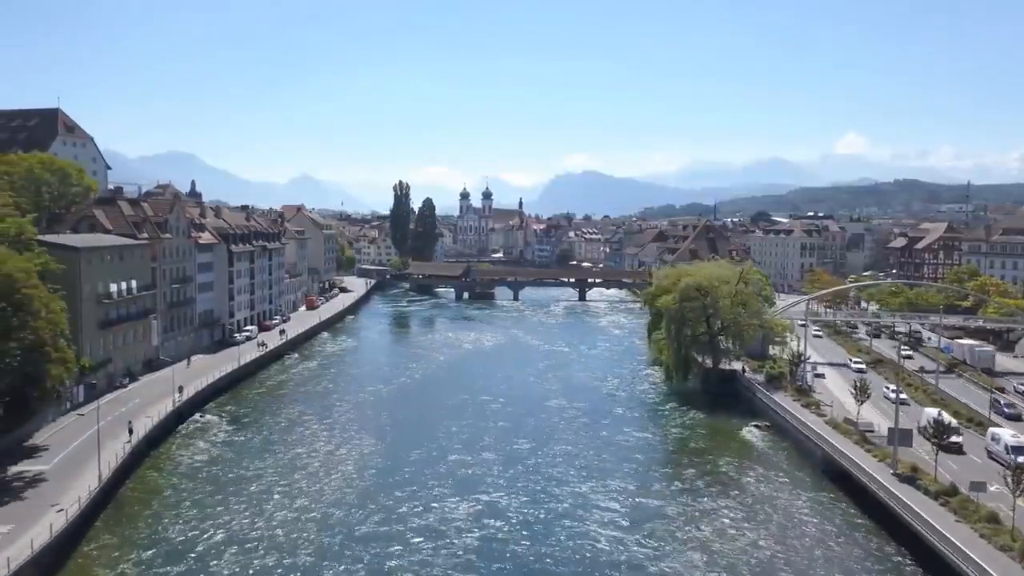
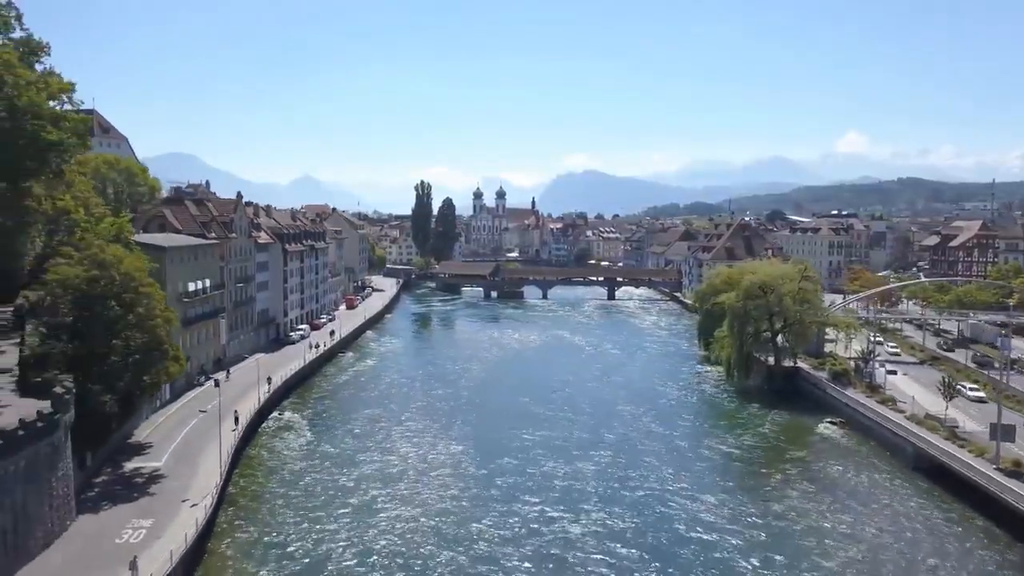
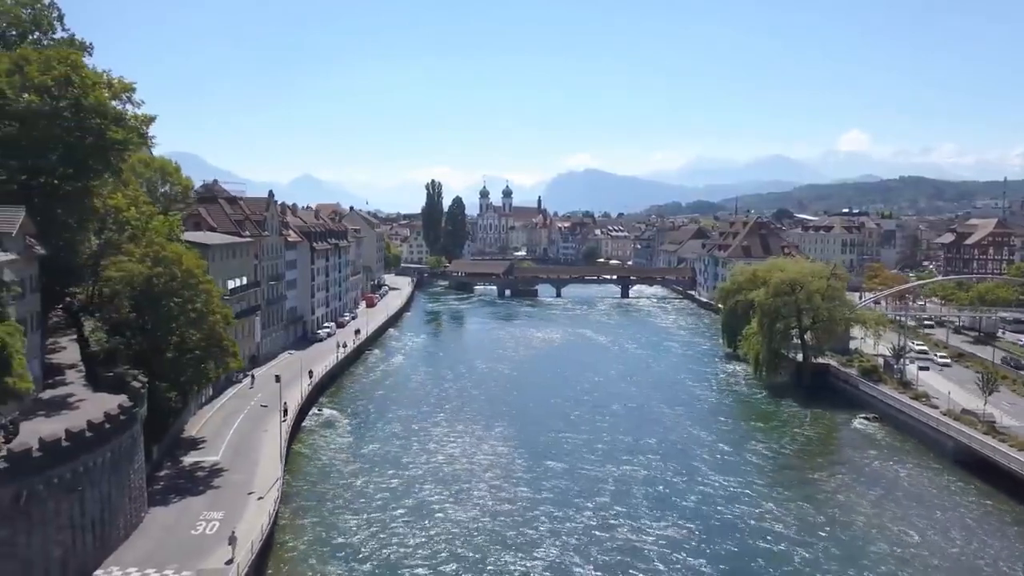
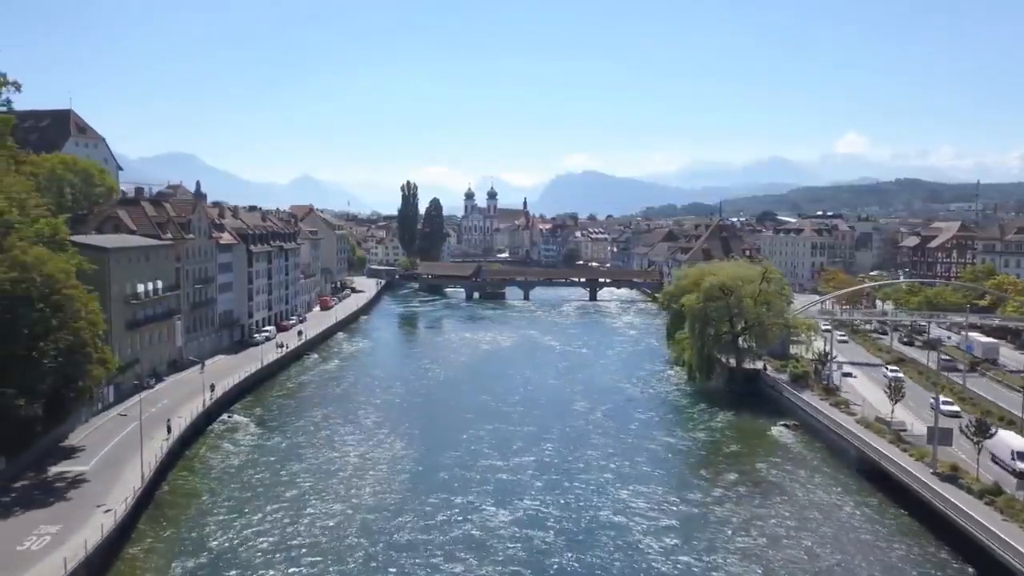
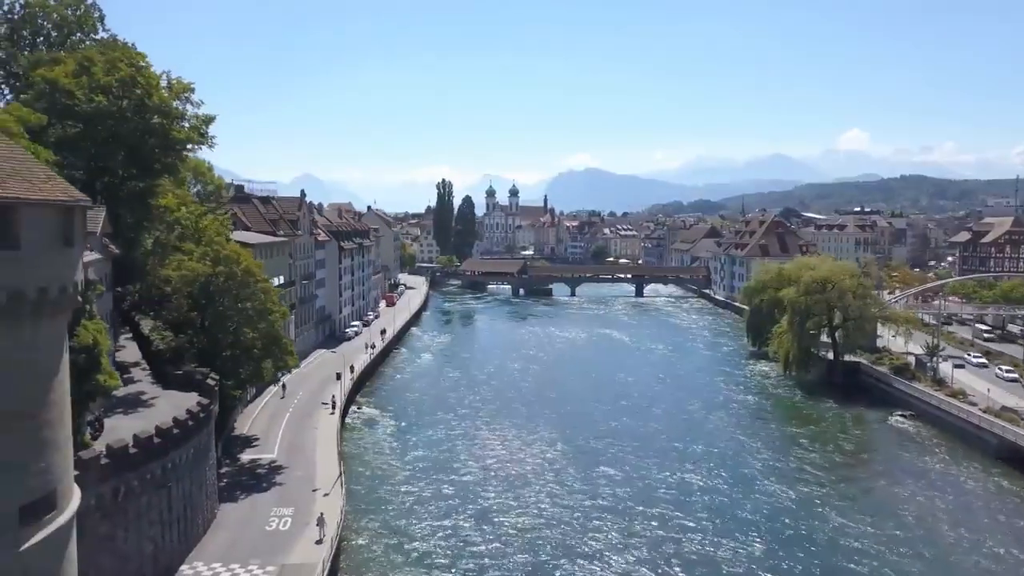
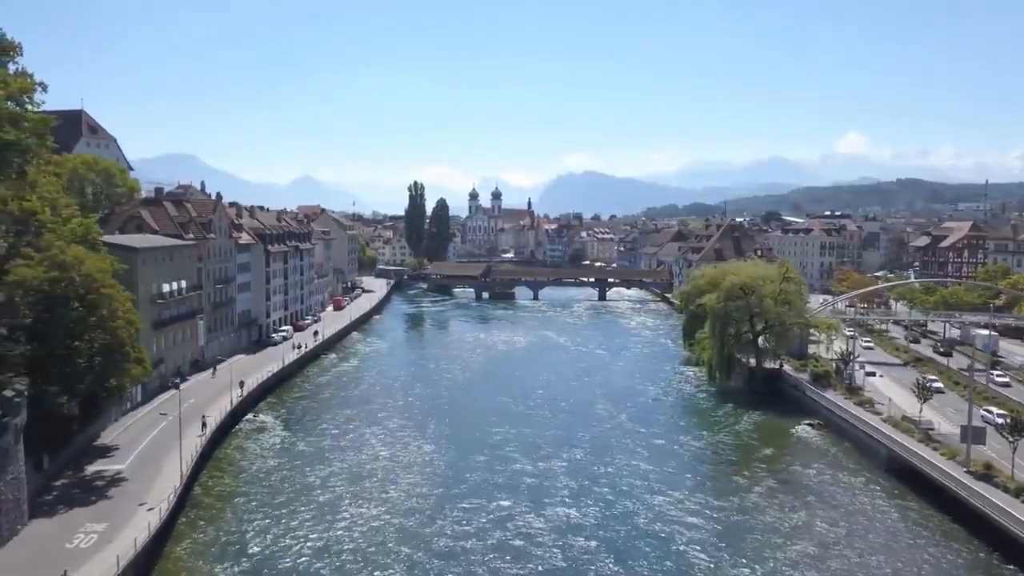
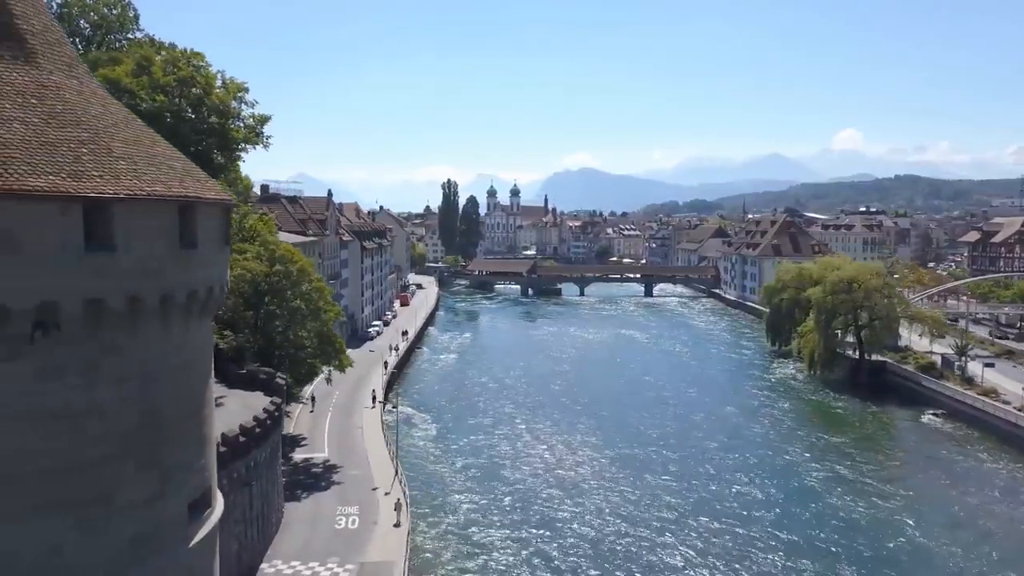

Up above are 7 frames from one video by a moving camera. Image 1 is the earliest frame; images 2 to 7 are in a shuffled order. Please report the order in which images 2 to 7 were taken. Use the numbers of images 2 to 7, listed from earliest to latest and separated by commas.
4, 6, 2, 3, 5, 7
